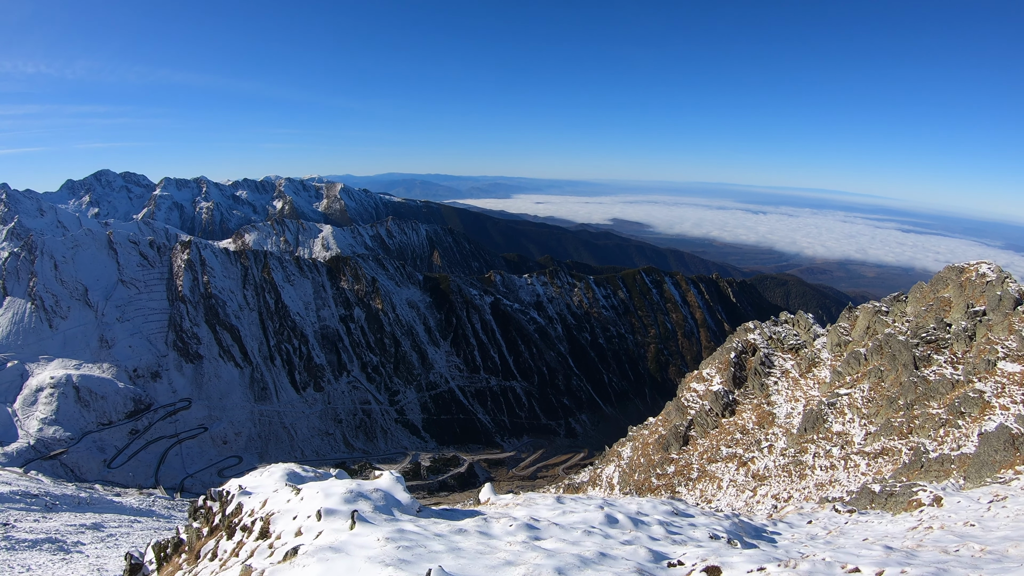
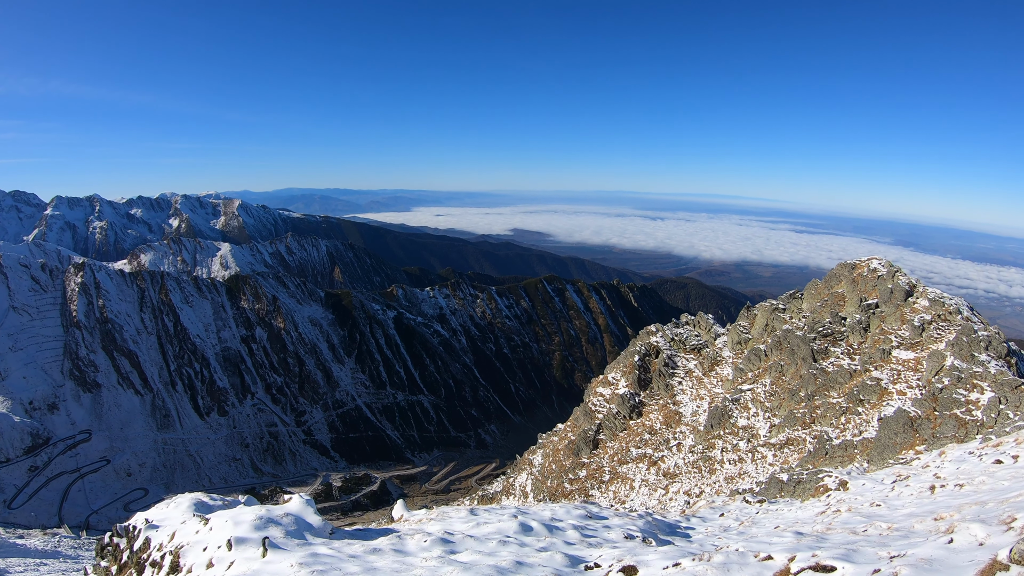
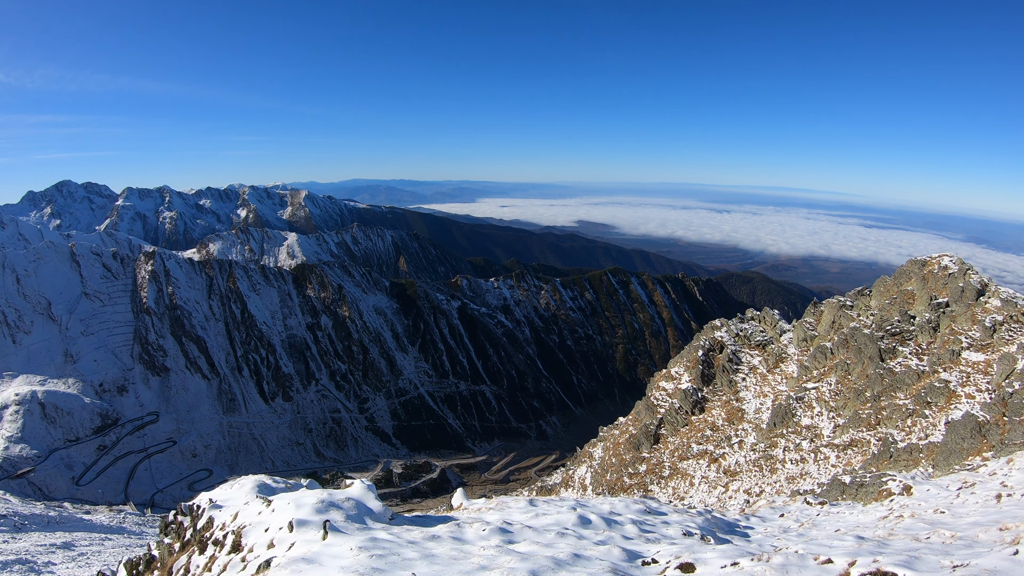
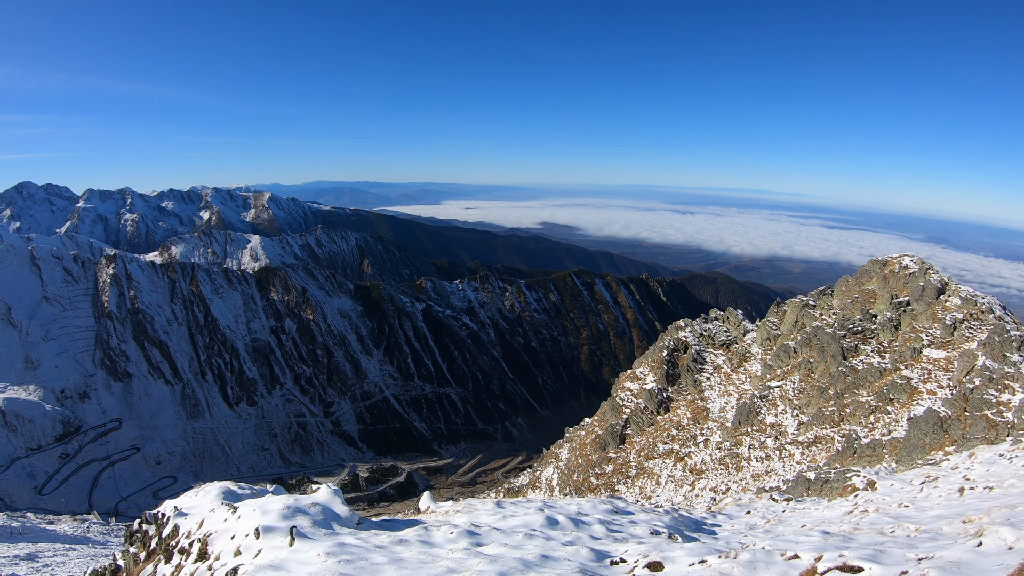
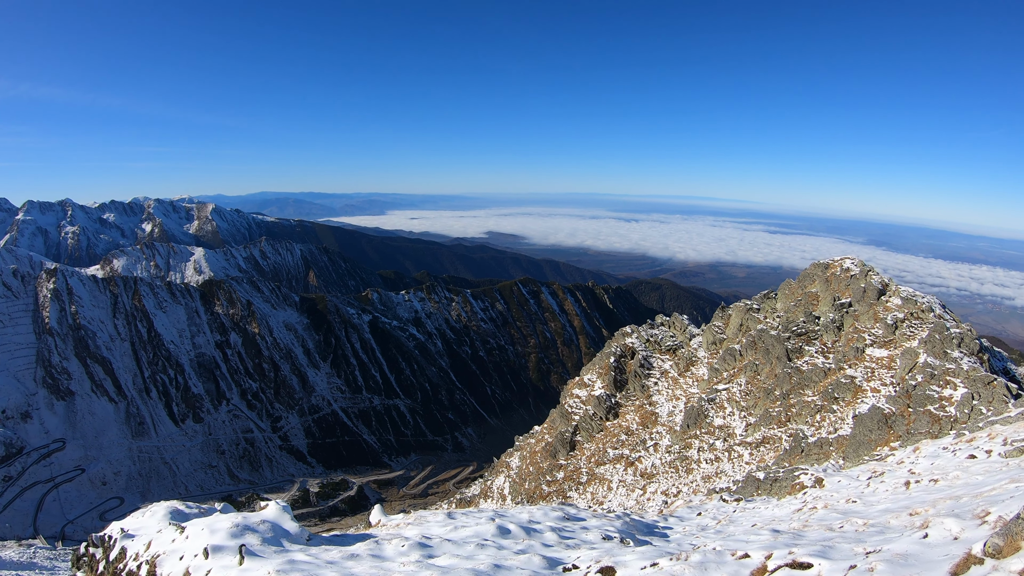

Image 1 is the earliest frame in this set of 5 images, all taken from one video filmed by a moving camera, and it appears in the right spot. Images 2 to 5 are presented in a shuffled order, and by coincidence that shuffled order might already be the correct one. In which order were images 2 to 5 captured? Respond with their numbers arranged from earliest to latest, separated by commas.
3, 4, 2, 5
